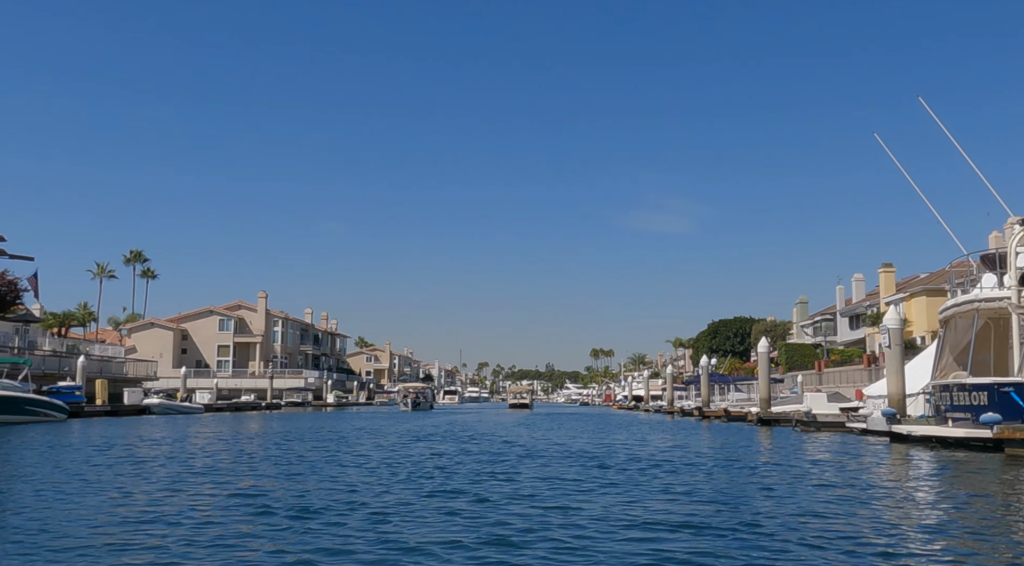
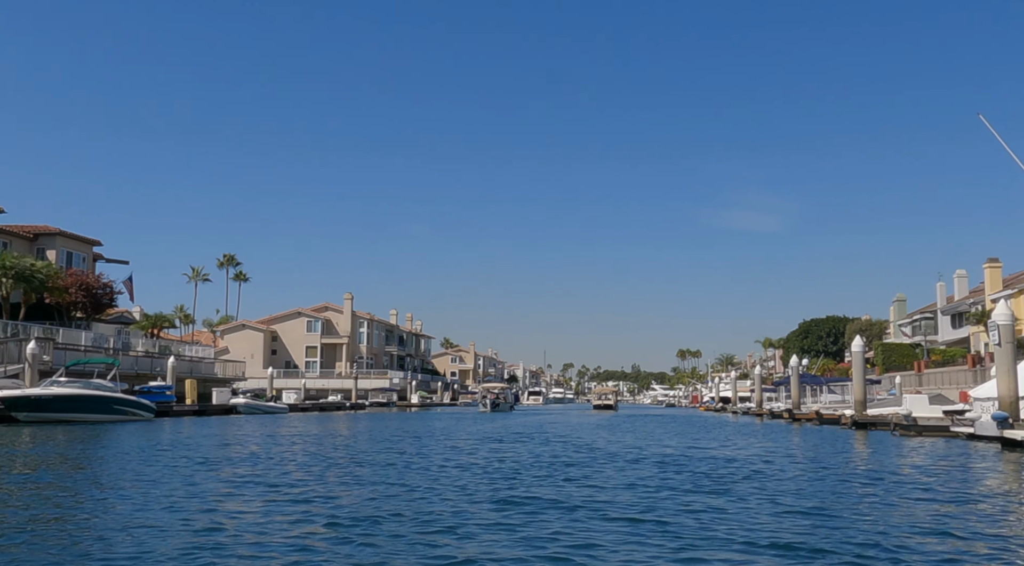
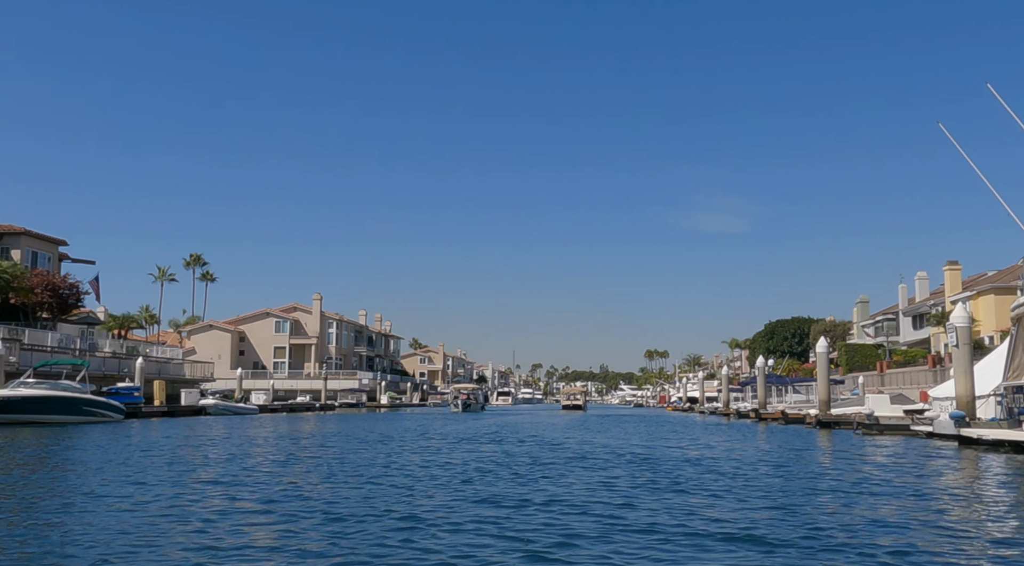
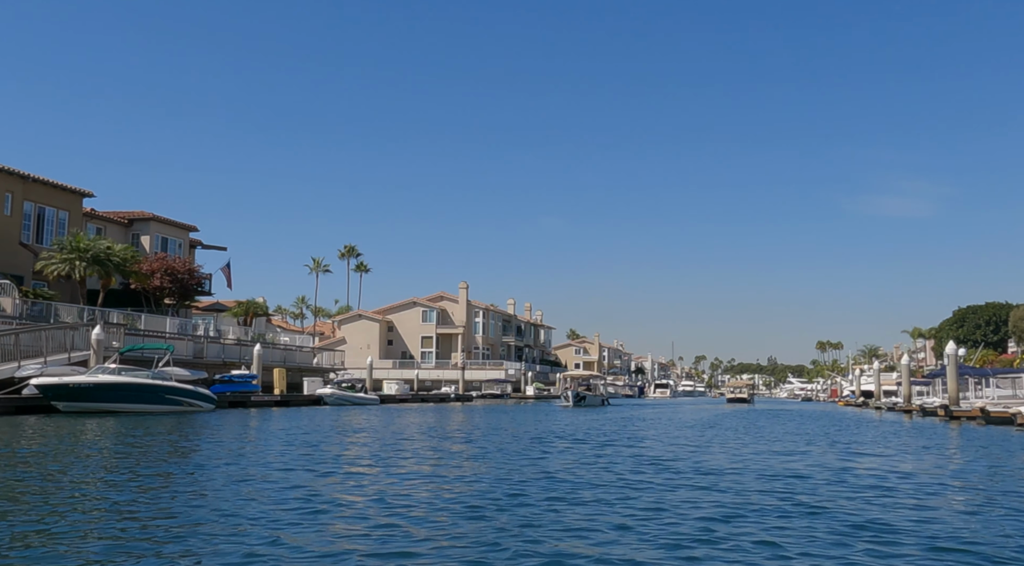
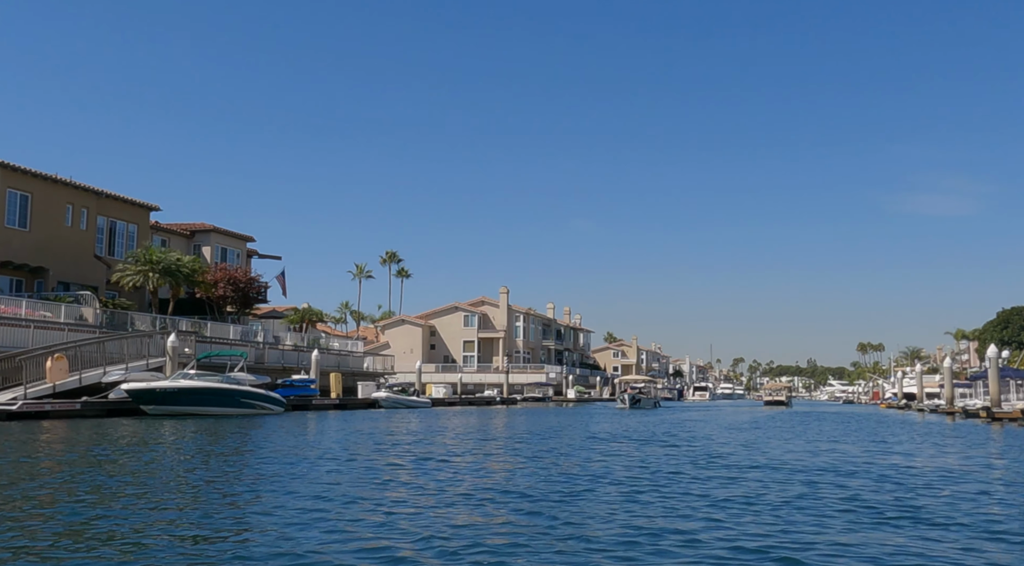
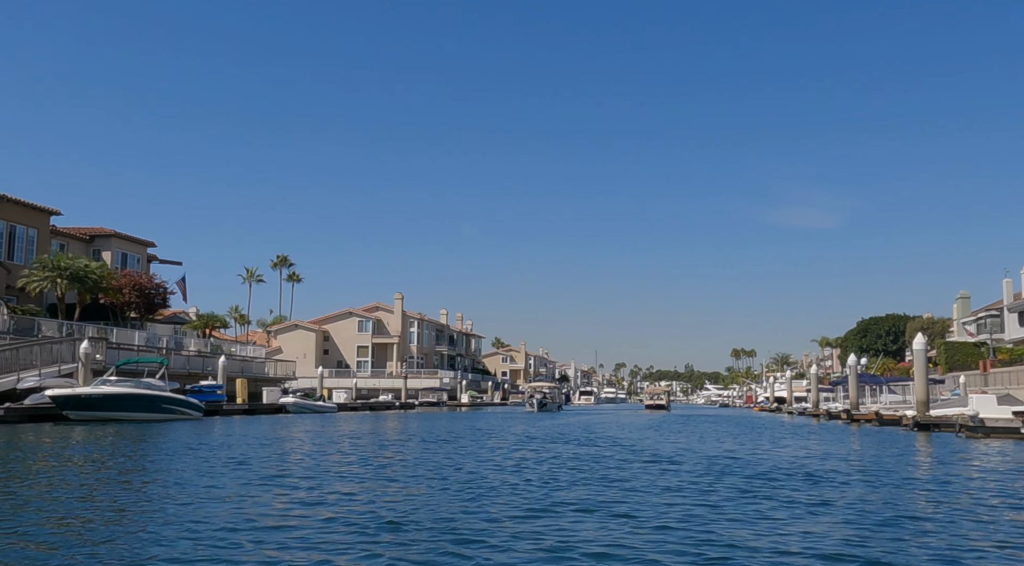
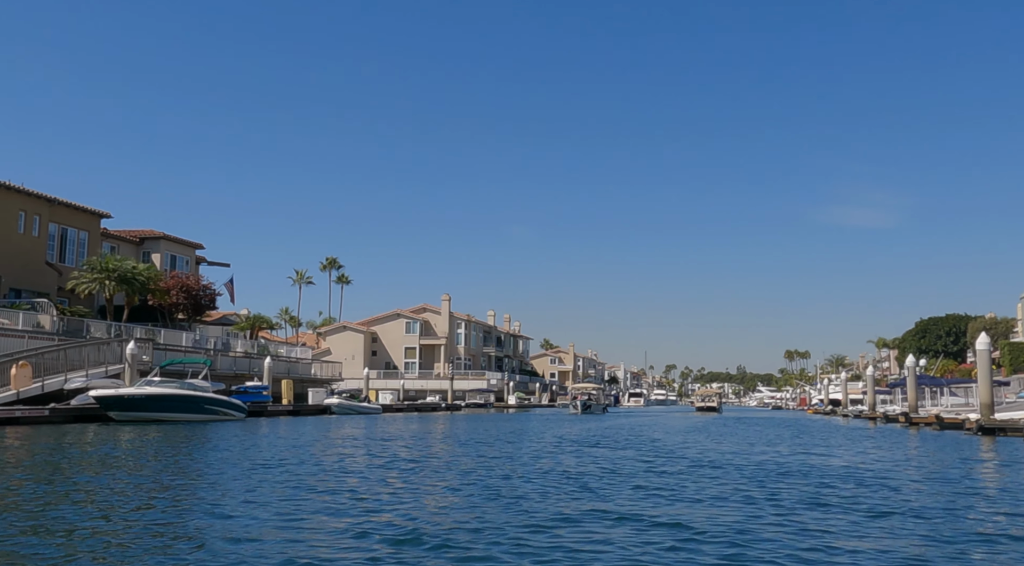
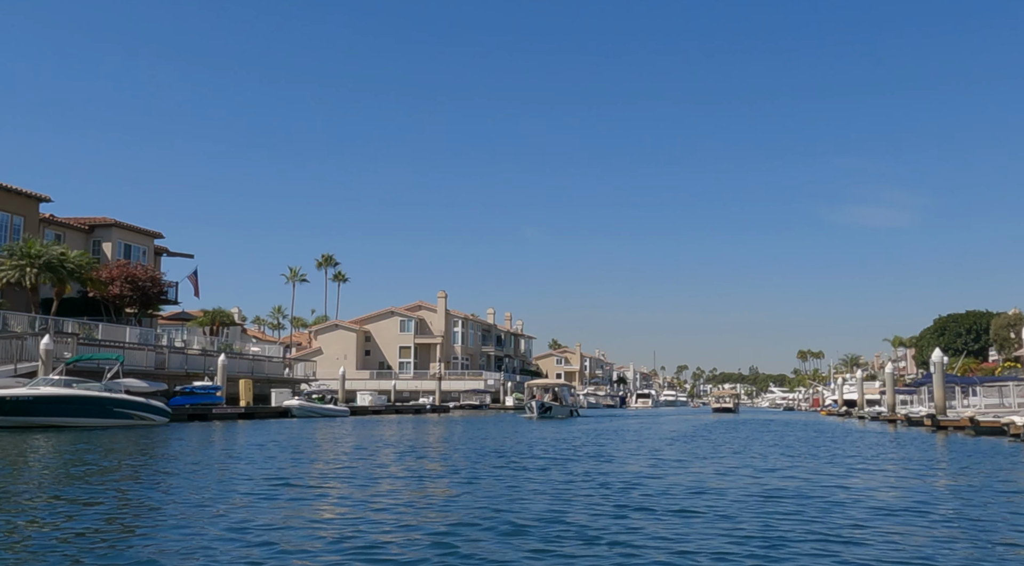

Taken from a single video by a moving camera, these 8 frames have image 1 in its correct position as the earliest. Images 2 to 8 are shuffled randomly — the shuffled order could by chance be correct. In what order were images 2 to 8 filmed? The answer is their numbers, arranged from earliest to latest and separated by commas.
3, 2, 6, 7, 5, 4, 8
